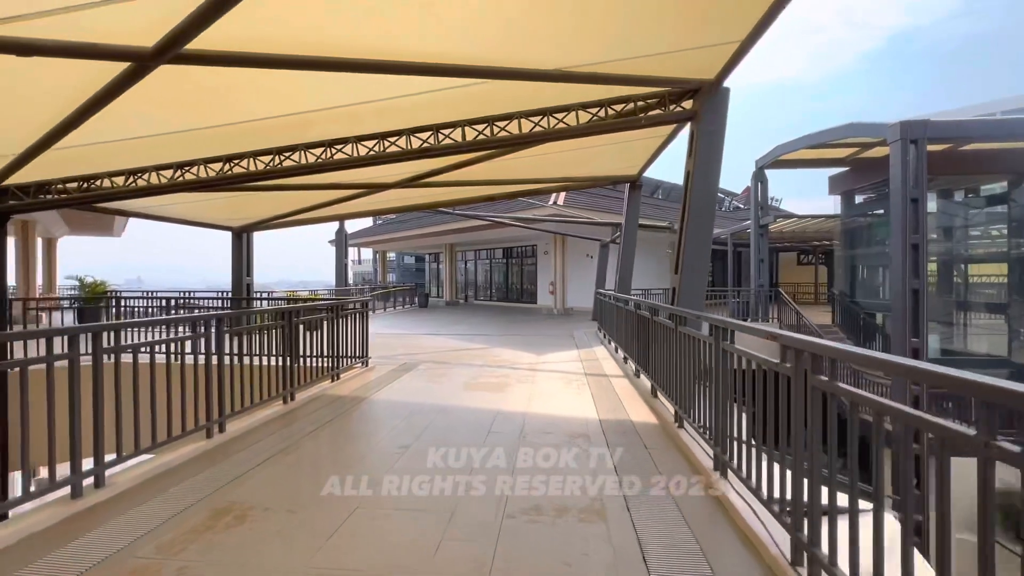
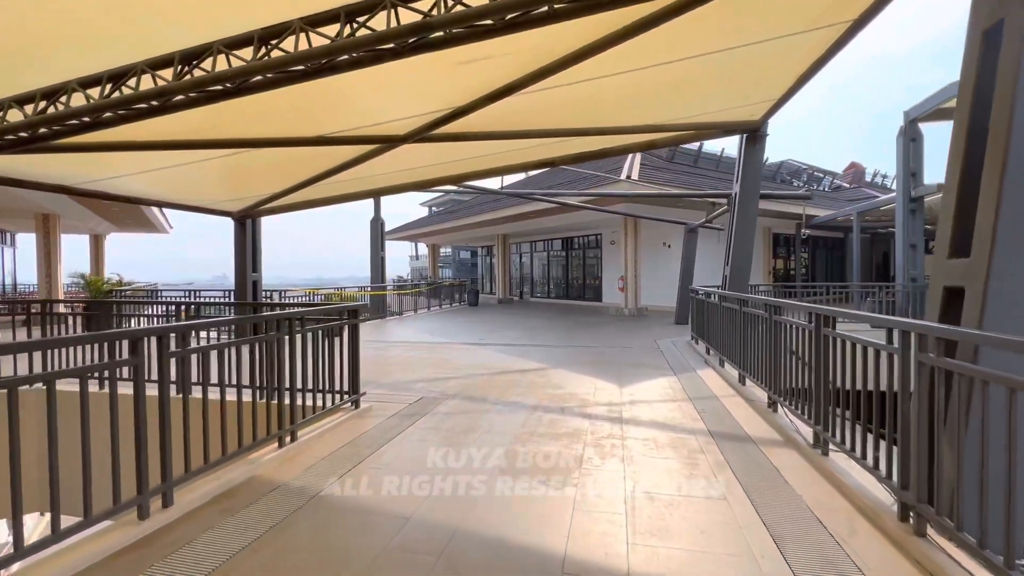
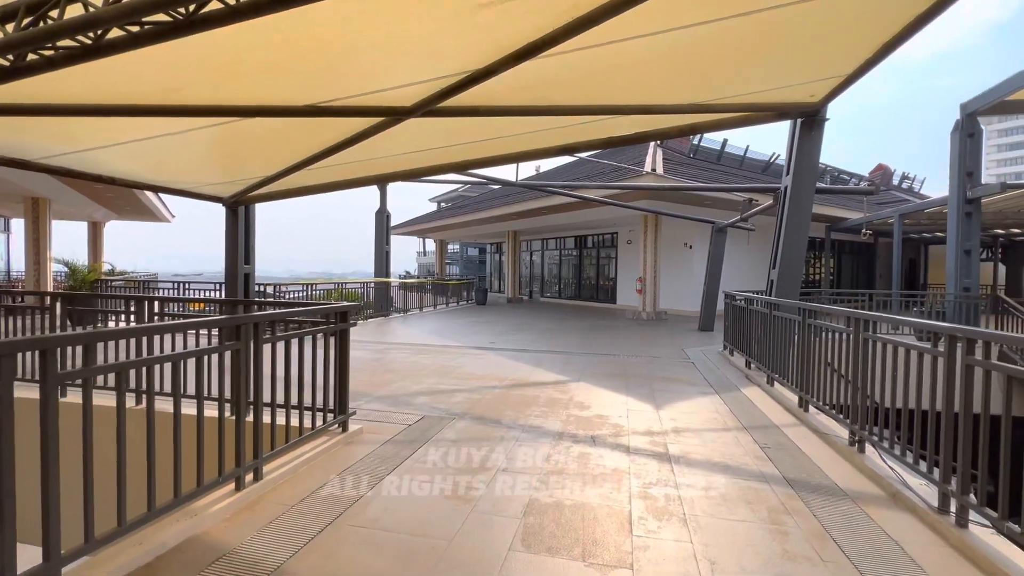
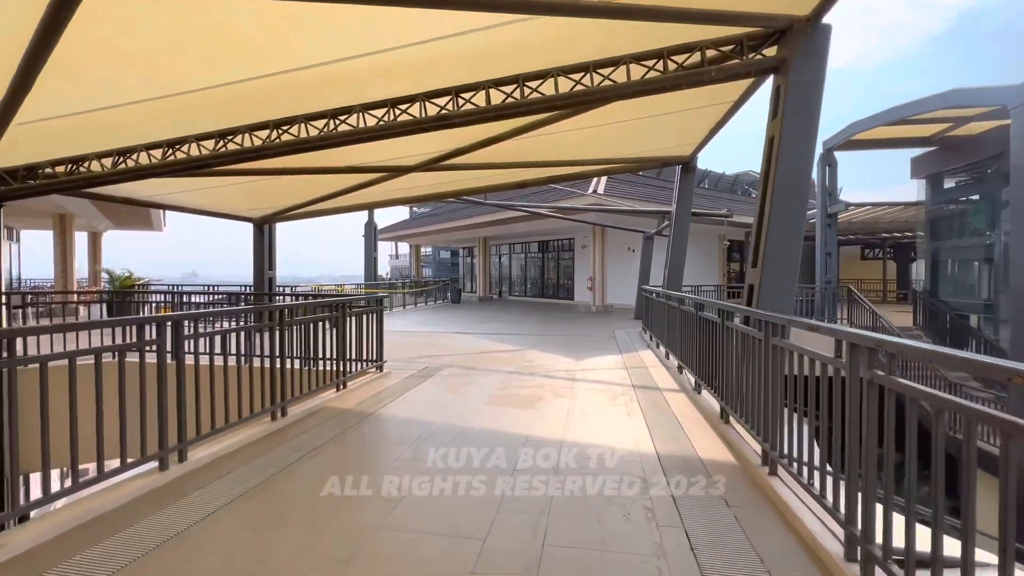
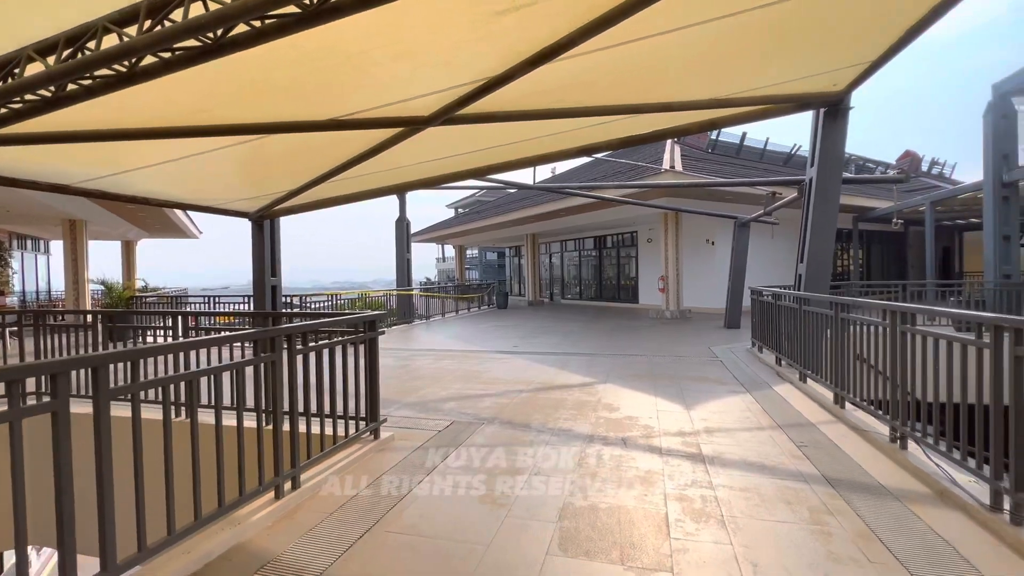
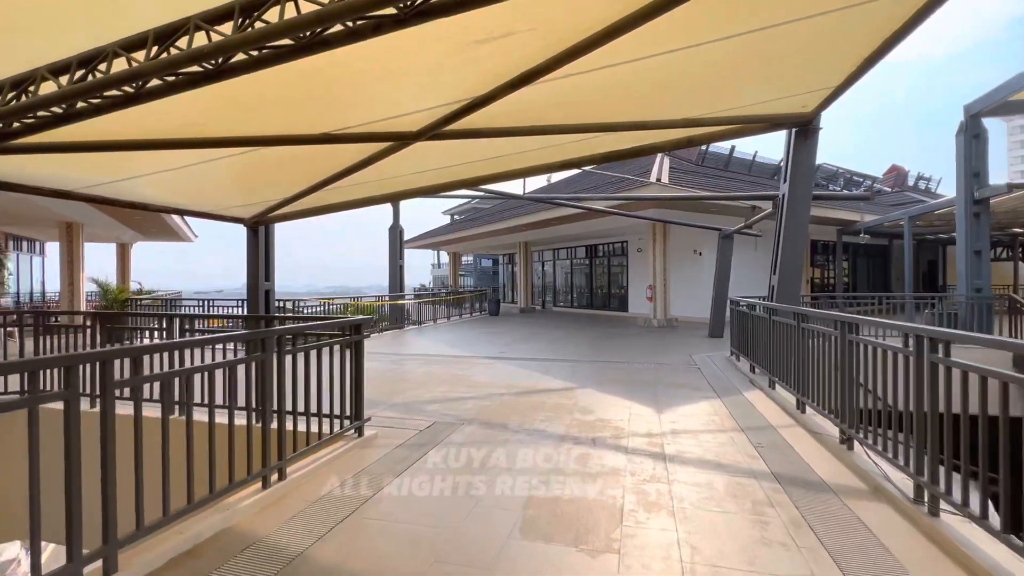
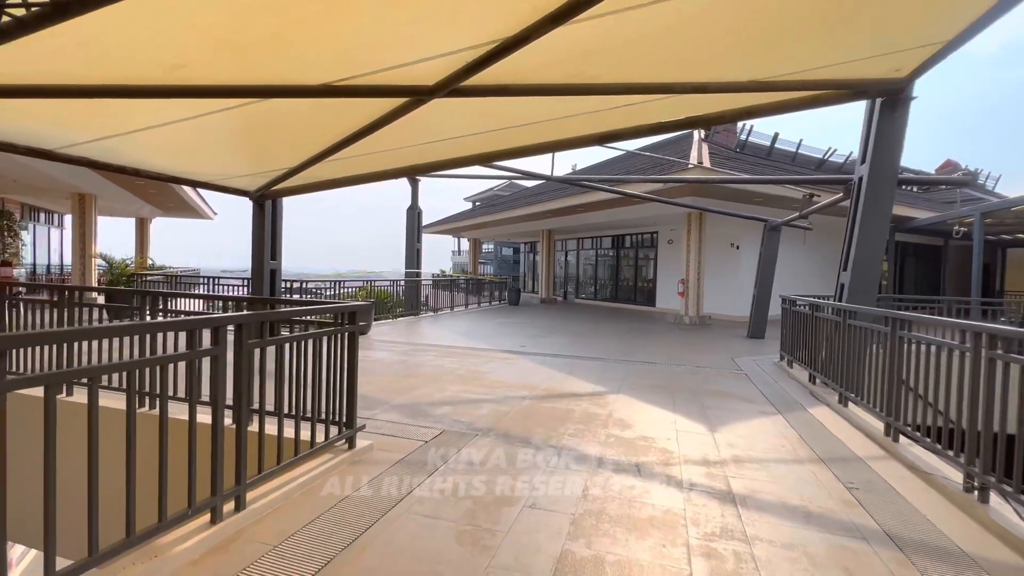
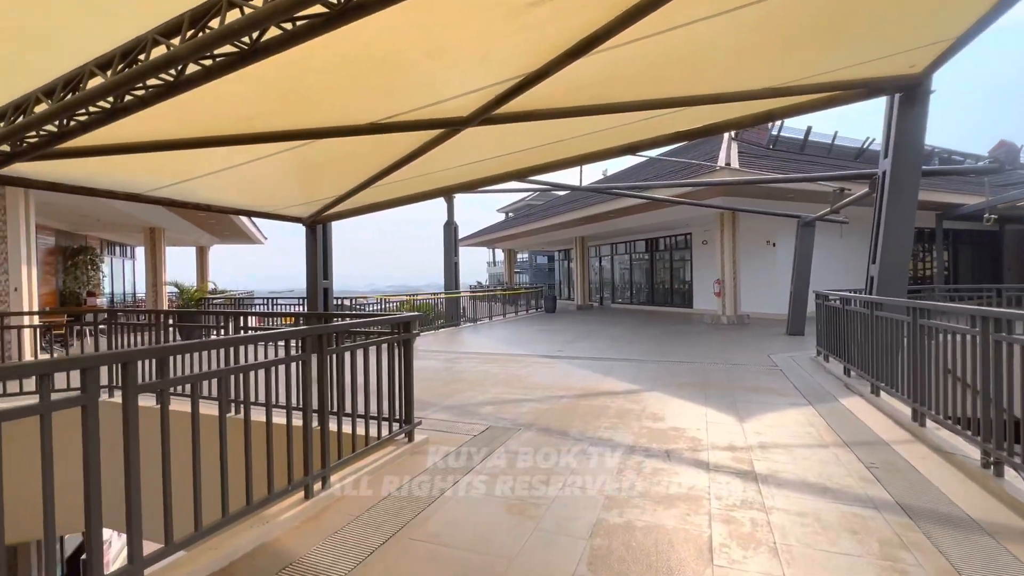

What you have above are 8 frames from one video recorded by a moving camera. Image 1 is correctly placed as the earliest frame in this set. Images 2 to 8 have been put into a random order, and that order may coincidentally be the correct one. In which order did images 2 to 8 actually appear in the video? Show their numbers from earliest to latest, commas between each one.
4, 2, 6, 8, 5, 3, 7
